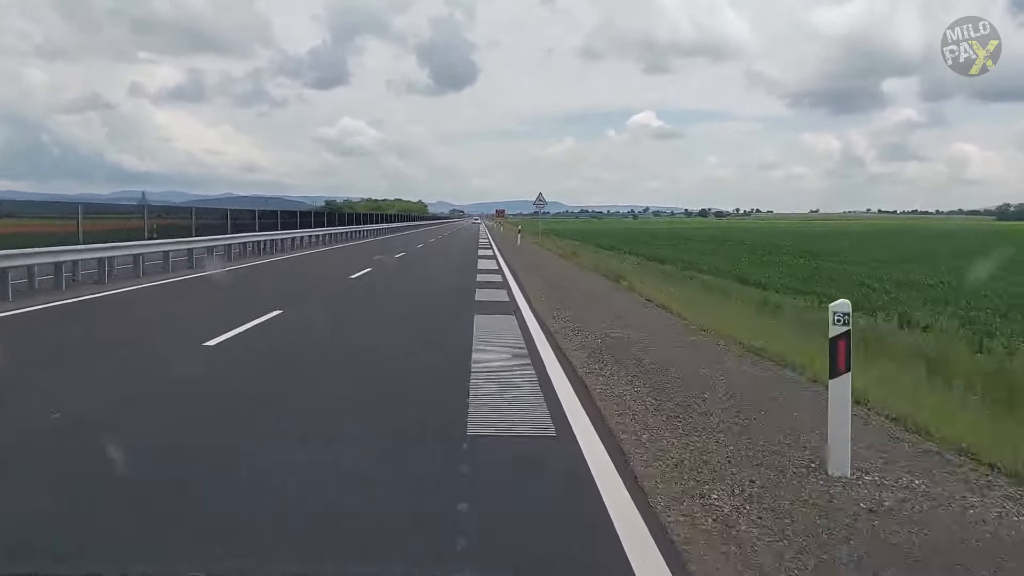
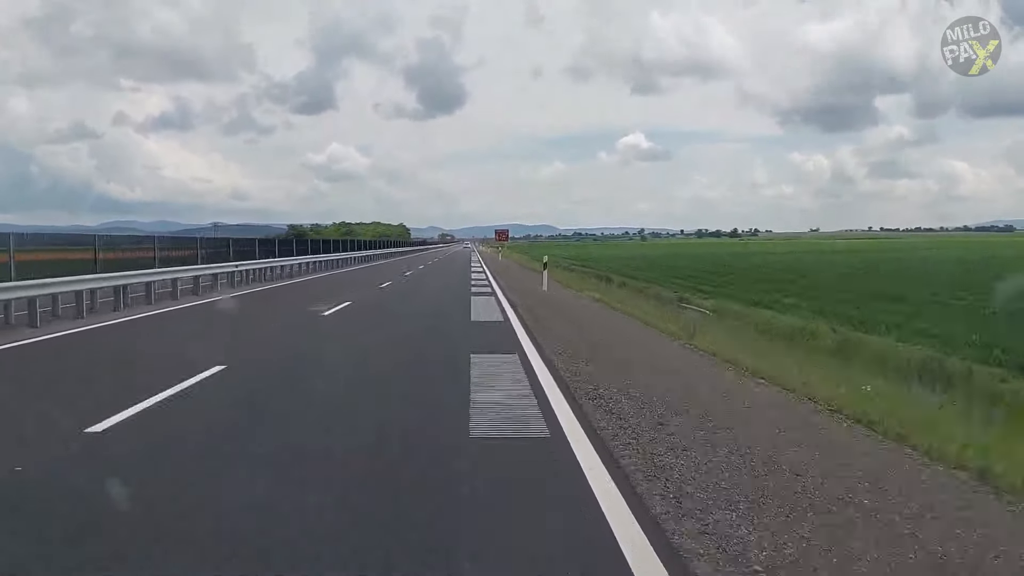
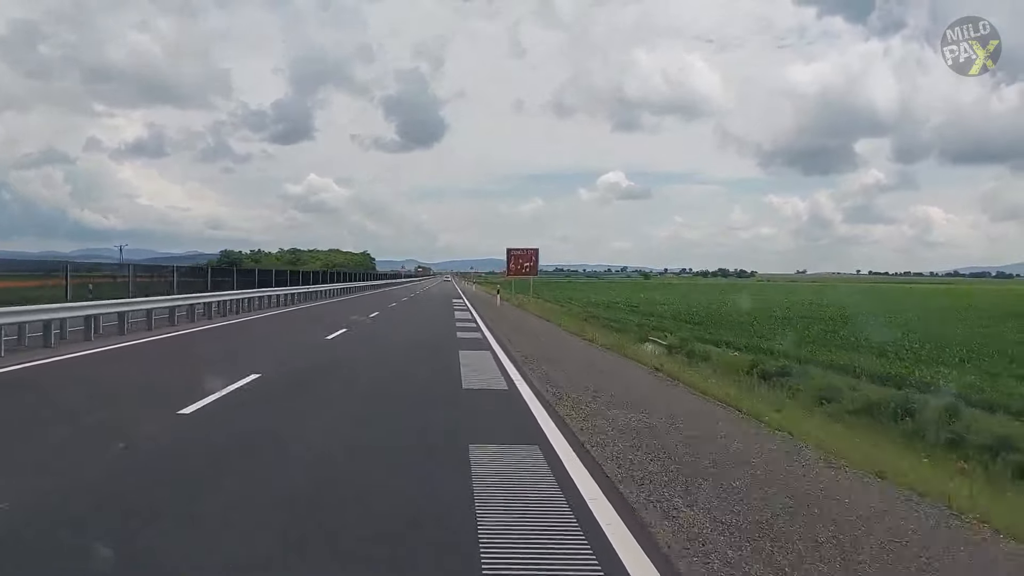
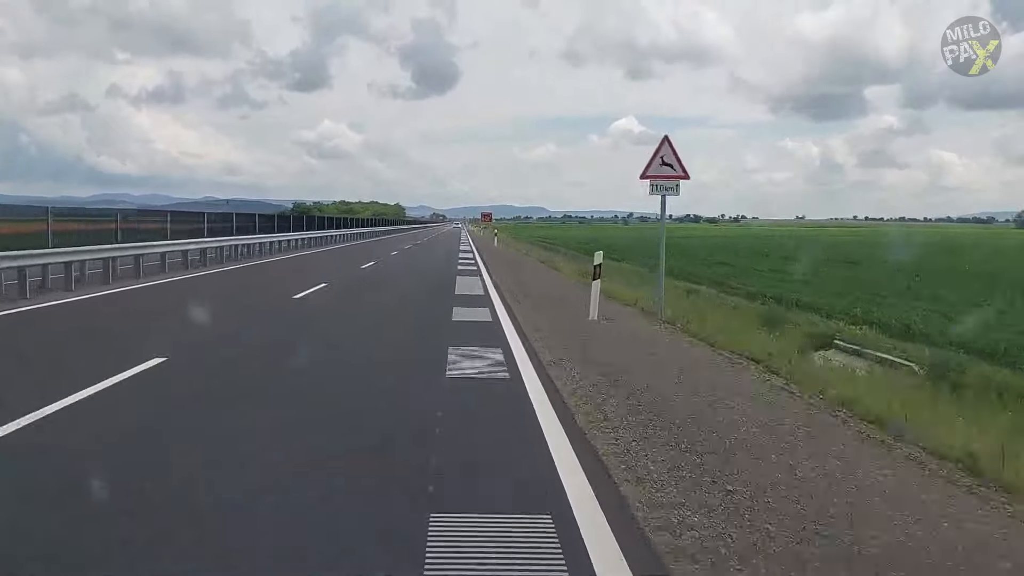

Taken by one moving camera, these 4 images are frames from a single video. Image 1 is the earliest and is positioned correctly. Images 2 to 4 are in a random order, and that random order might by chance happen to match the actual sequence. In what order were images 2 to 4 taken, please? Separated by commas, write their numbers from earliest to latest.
4, 2, 3
